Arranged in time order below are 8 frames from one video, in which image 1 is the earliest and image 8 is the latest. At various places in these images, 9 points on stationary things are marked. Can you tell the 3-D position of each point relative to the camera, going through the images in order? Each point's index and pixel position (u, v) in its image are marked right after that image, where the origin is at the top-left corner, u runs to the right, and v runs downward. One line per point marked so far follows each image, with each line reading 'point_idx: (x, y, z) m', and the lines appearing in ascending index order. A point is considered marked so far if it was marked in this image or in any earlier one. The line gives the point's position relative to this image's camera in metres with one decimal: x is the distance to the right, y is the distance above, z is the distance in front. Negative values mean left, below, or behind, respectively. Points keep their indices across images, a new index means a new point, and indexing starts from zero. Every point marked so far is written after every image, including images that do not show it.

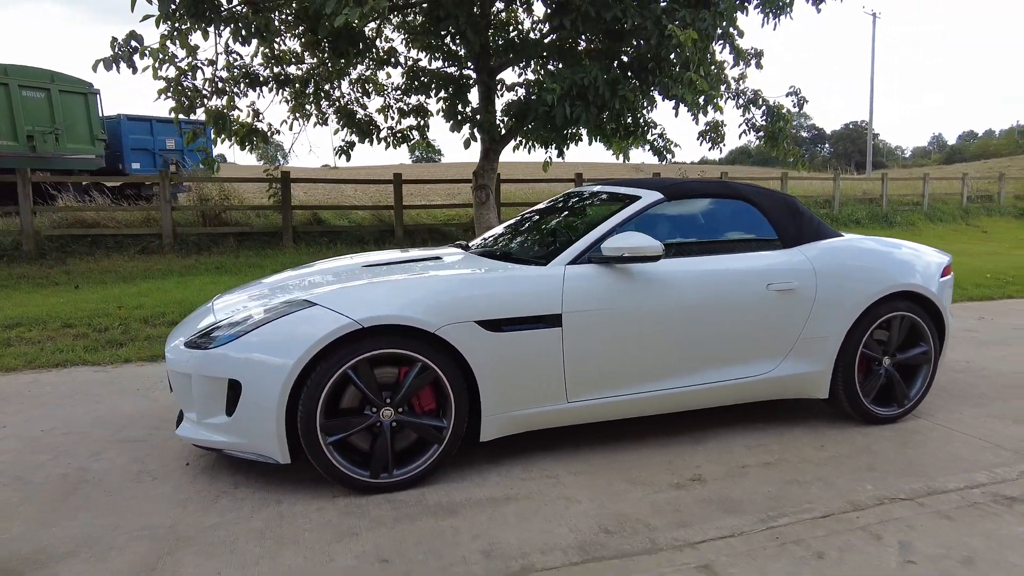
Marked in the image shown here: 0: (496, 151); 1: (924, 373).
0: (-0.3, +2.3, +10.5) m
1: (+2.5, -0.5, +3.8) m
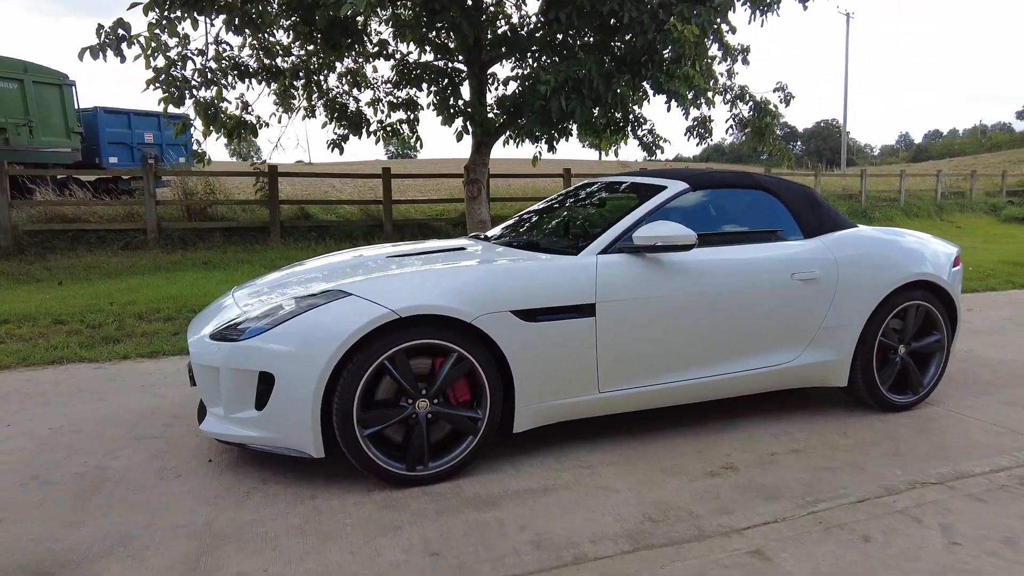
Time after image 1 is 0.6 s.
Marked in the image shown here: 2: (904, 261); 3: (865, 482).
0: (-0.4, +2.4, +10.5) m
1: (+2.6, -0.5, +3.9) m
2: (+2.4, +0.2, +3.8) m
3: (+1.7, -0.9, +3.0) m
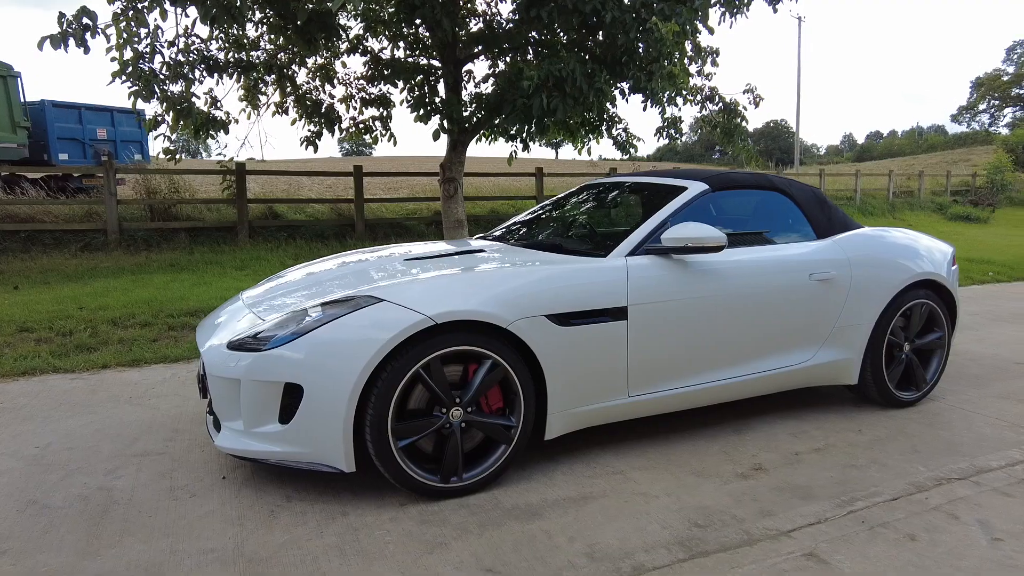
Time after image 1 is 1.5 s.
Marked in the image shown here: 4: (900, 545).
0: (-0.8, +2.4, +10.3) m
1: (+2.7, -0.5, +4.0) m
2: (+2.5, +0.2, +3.9) m
3: (+1.8, -0.9, +3.0) m
4: (+1.5, -1.0, +2.4) m
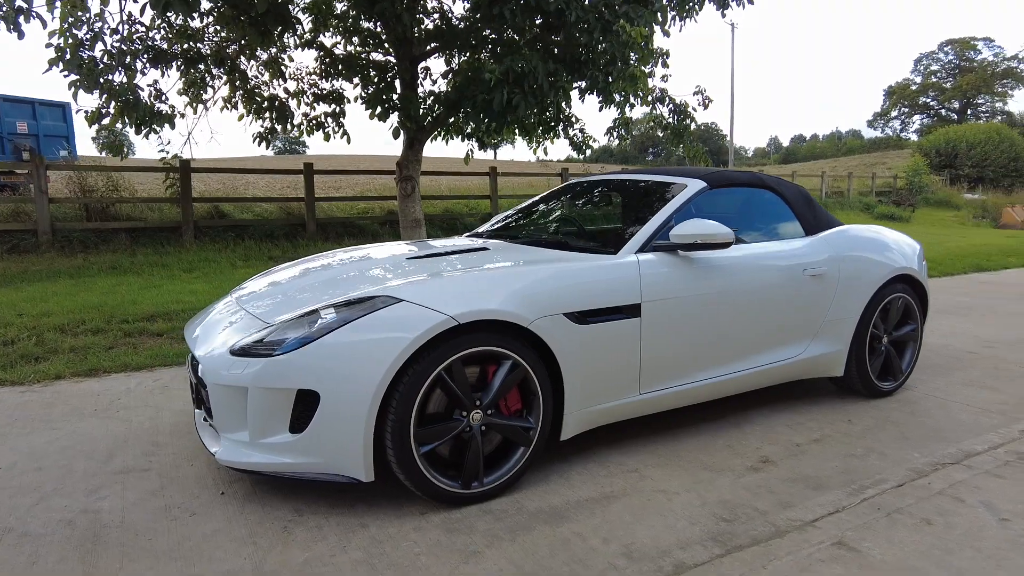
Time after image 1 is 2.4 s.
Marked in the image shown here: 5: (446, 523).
0: (-1.5, +2.4, +10.2) m
1: (+2.7, -0.4, +4.2) m
2: (+2.4, +0.2, +4.1) m
3: (+1.9, -0.9, +3.1) m
4: (+1.6, -1.0, +2.5) m
5: (-0.3, -1.0, +2.6) m
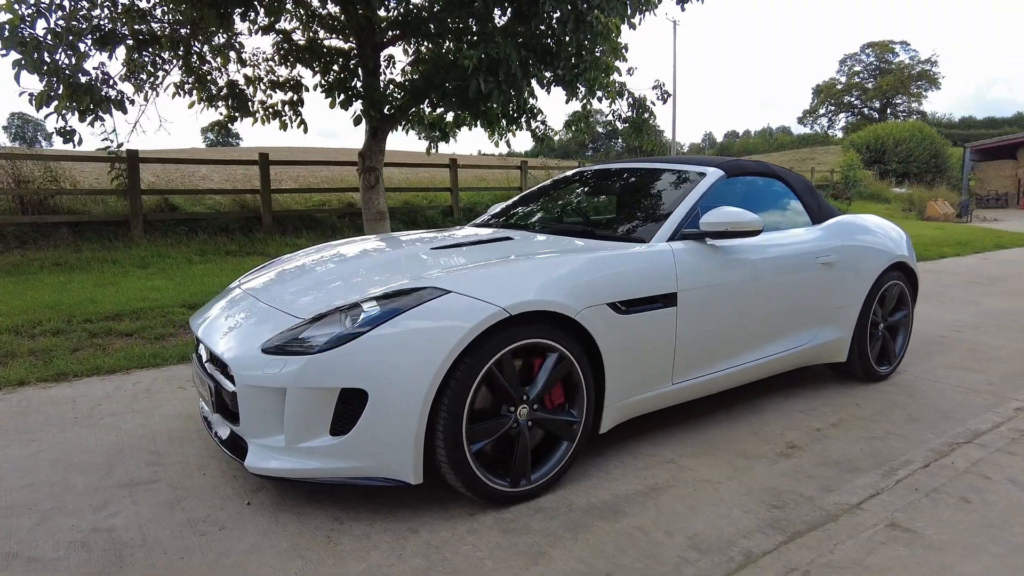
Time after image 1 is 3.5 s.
0: (-2.0, +2.5, +9.9) m
1: (+2.7, -0.3, +4.4) m
2: (+2.5, +0.3, +4.2) m
3: (+2.1, -0.8, +3.2) m
4: (+1.9, -0.9, +2.6) m
5: (0.0, -0.9, +2.4) m
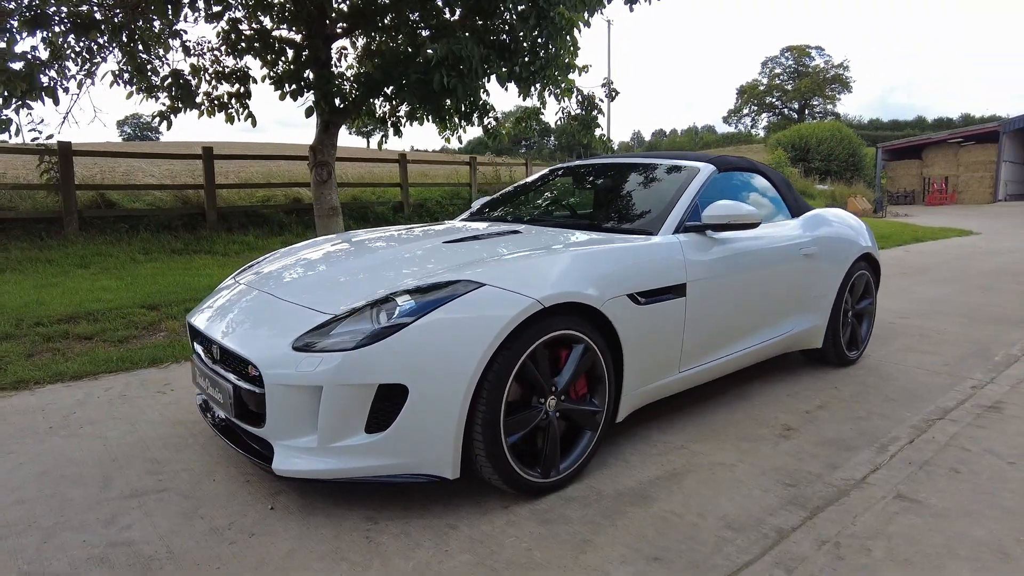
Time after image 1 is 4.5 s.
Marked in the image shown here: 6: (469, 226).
0: (-2.7, +2.5, +9.6) m
1: (+2.6, -0.2, +4.6) m
2: (+2.4, +0.4, +4.4) m
3: (+2.1, -0.7, +3.4) m
4: (+2.0, -0.8, +2.8) m
5: (+0.1, -0.9, +2.5) m
6: (-0.3, +0.4, +3.9) m
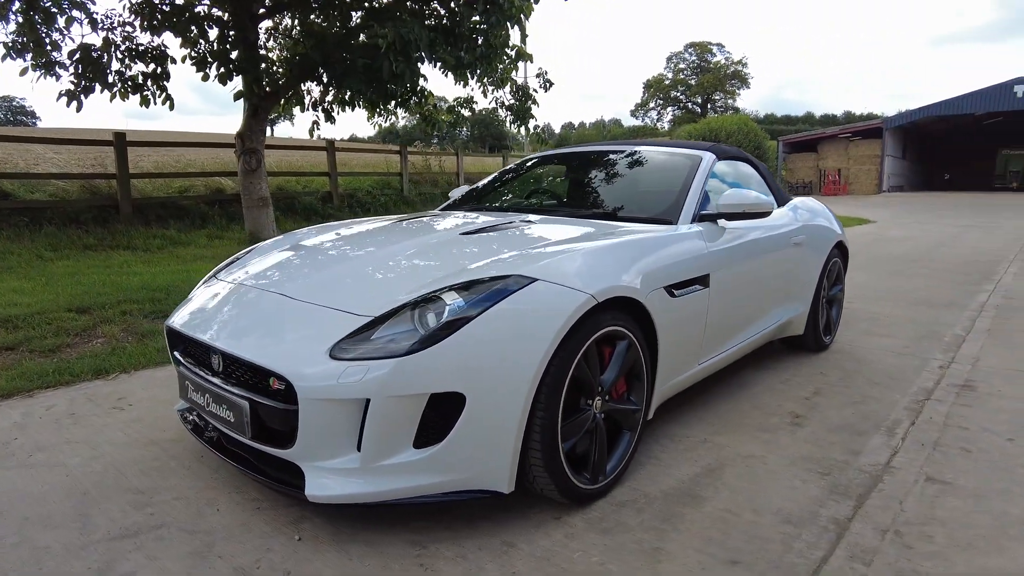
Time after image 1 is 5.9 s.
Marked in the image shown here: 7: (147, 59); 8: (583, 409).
0: (-3.5, +2.6, +9.0) m
1: (+2.5, -0.1, +4.8) m
2: (+2.3, +0.5, +4.6) m
3: (+2.1, -0.7, +3.5) m
4: (+2.1, -0.8, +2.9) m
5: (+0.3, -0.9, +2.3) m
6: (-0.3, +0.4, +3.7) m
7: (-4.8, +3.1, +8.3) m
8: (+0.3, -0.5, +2.4) m
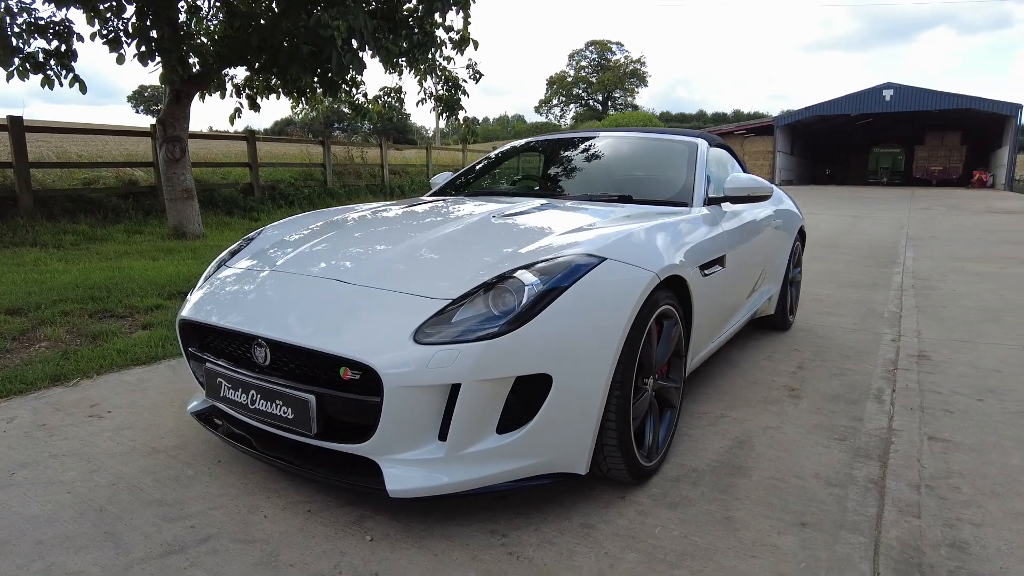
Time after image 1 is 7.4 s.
0: (-4.3, +2.6, +8.3) m
1: (+2.3, 0.0, +5.1) m
2: (+2.2, +0.6, +4.9) m
3: (+2.2, -0.5, +3.8) m
4: (+2.2, -0.7, +3.2) m
5: (+0.5, -0.8, +2.3) m
6: (-0.3, +0.5, +3.6) m
7: (-5.5, +3.1, +7.5) m
8: (+0.5, -0.4, +2.4) m
